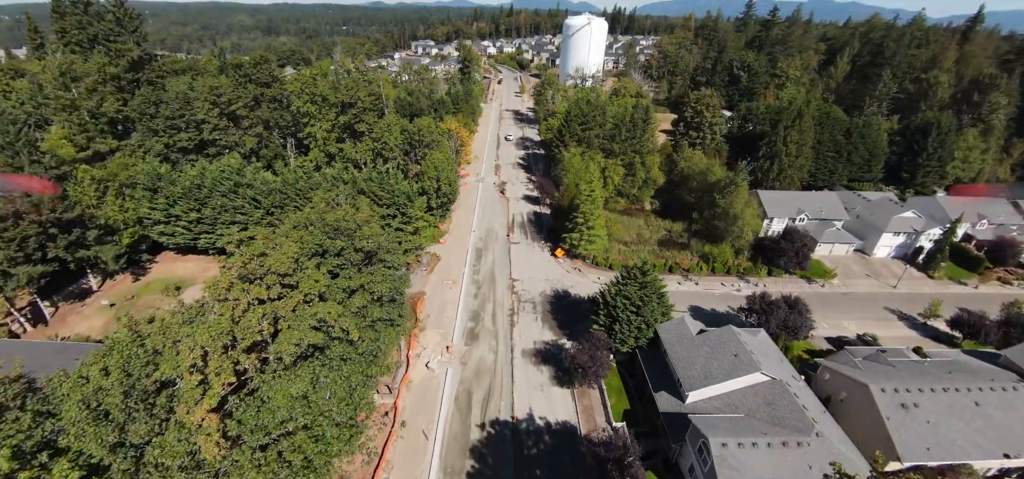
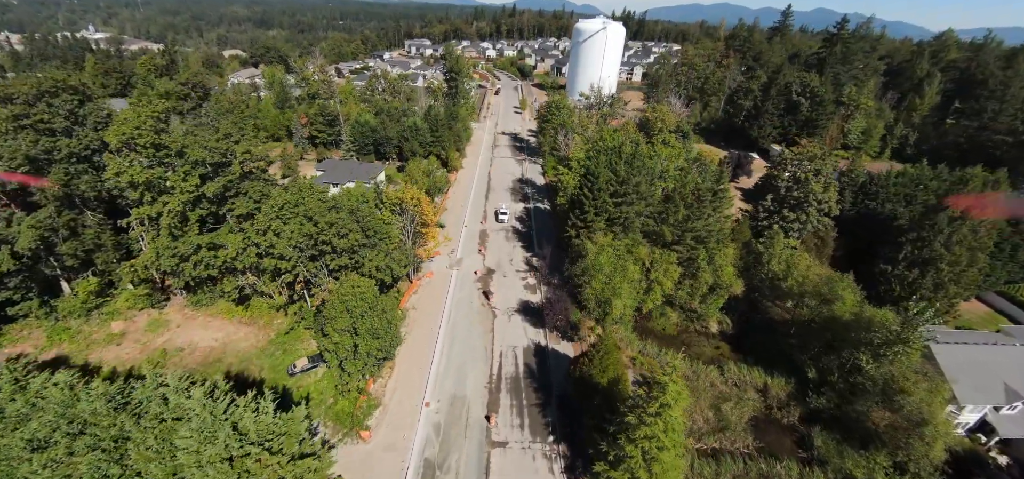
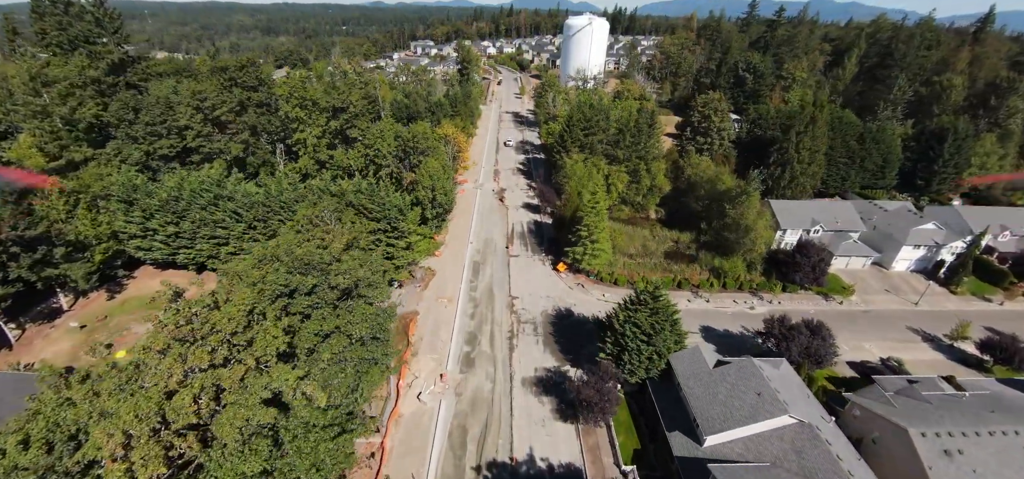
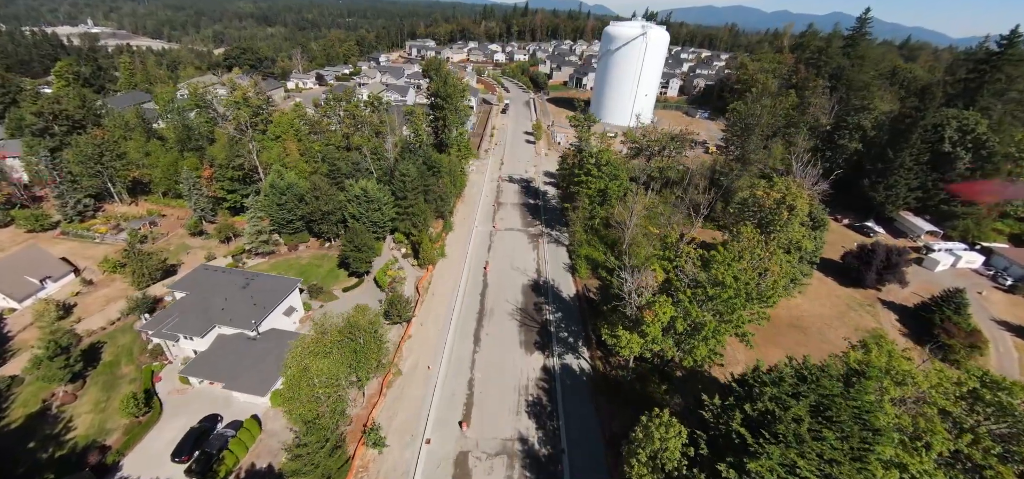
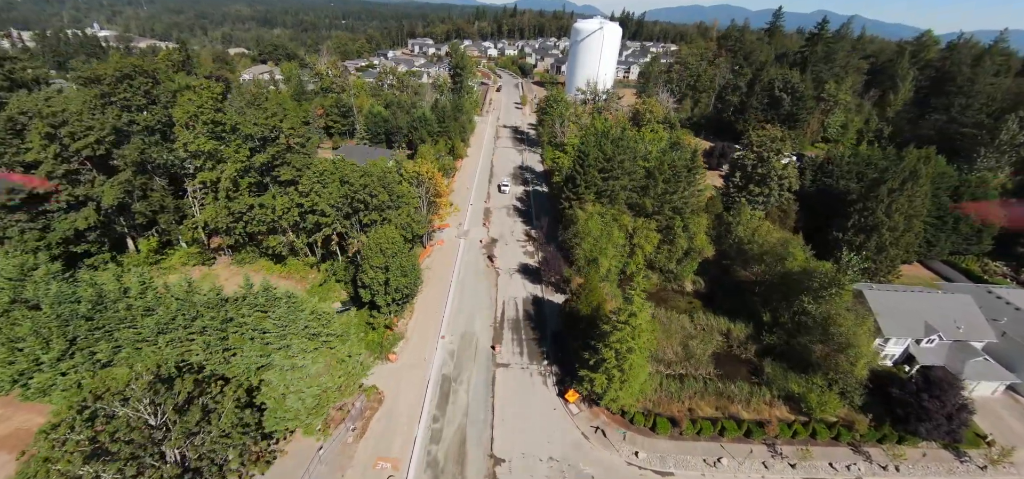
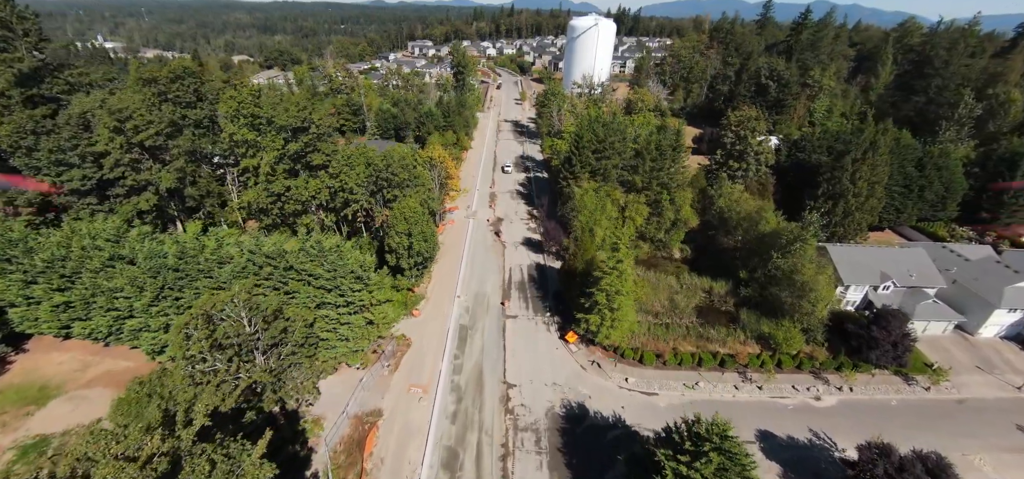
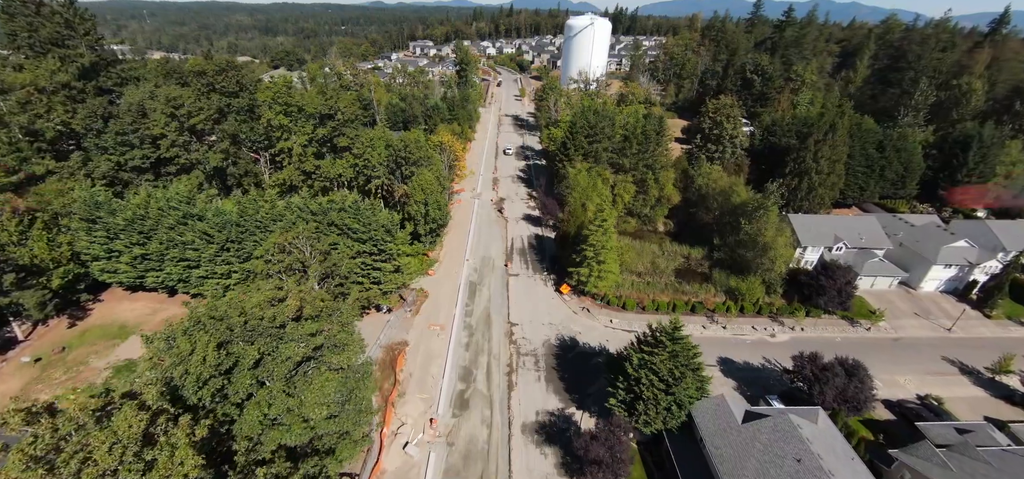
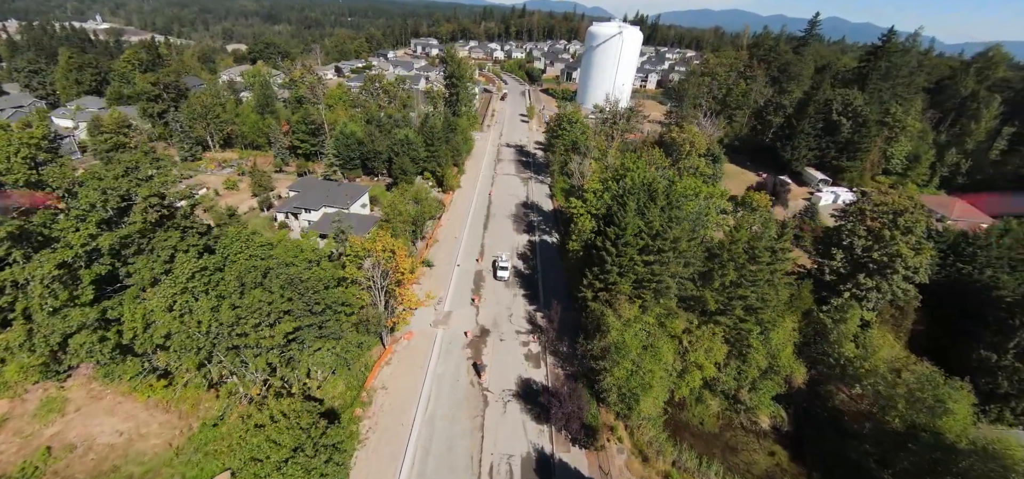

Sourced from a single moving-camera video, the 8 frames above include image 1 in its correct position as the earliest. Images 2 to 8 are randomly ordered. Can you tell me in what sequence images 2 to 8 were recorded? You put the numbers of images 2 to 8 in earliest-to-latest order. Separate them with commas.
3, 7, 6, 5, 2, 8, 4
